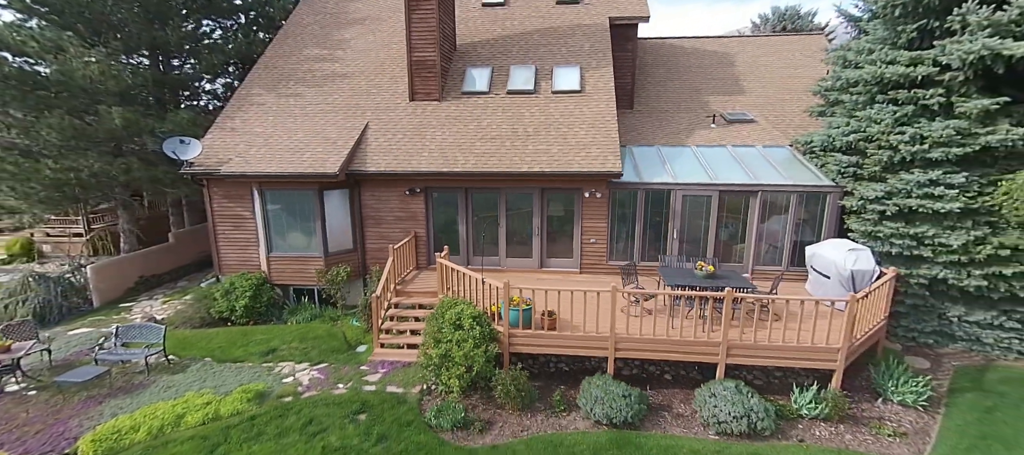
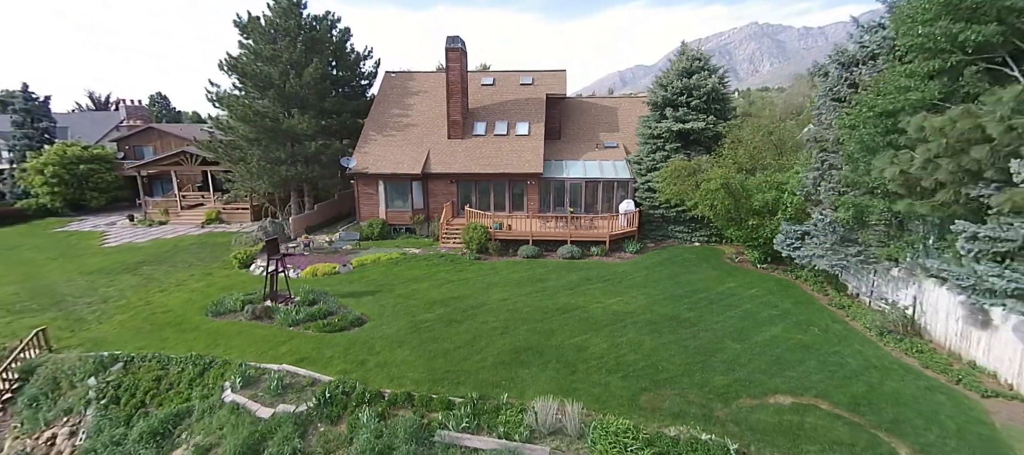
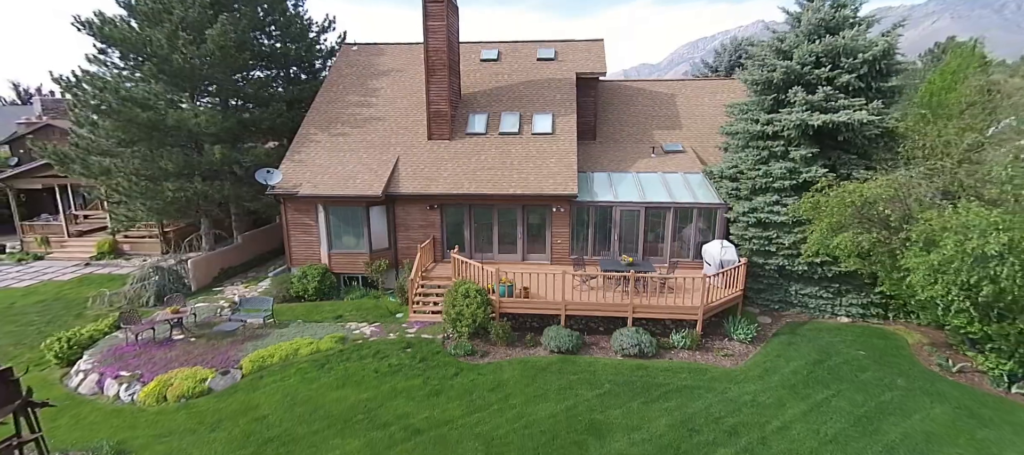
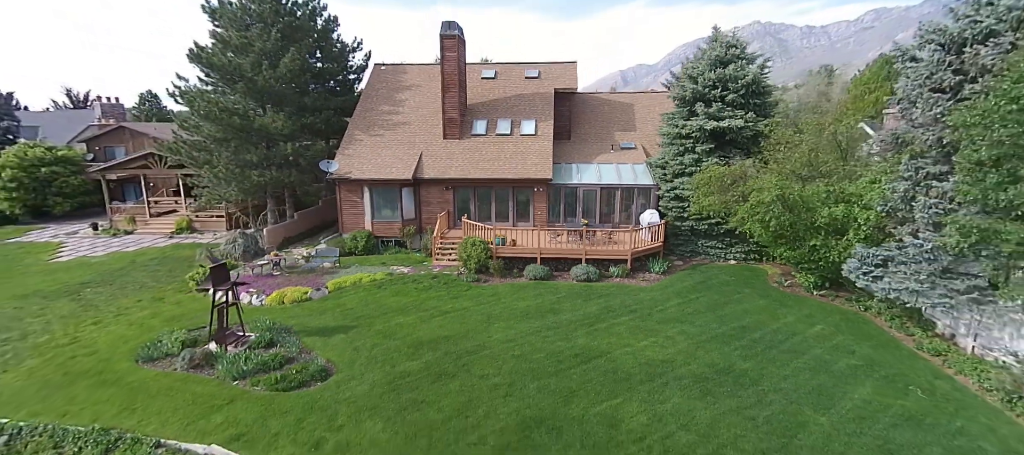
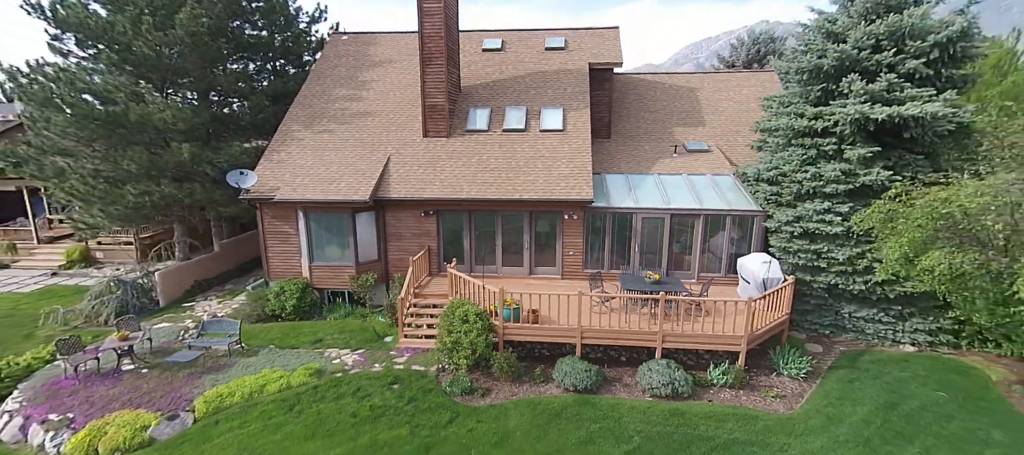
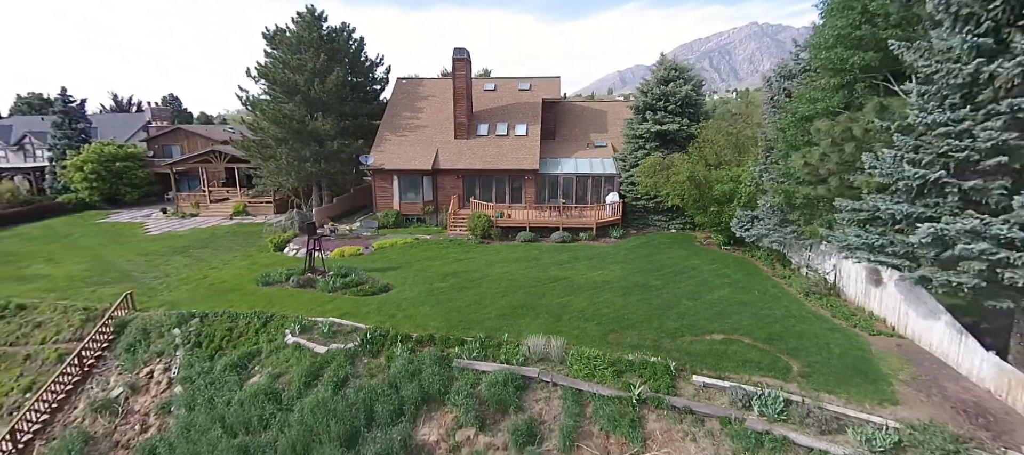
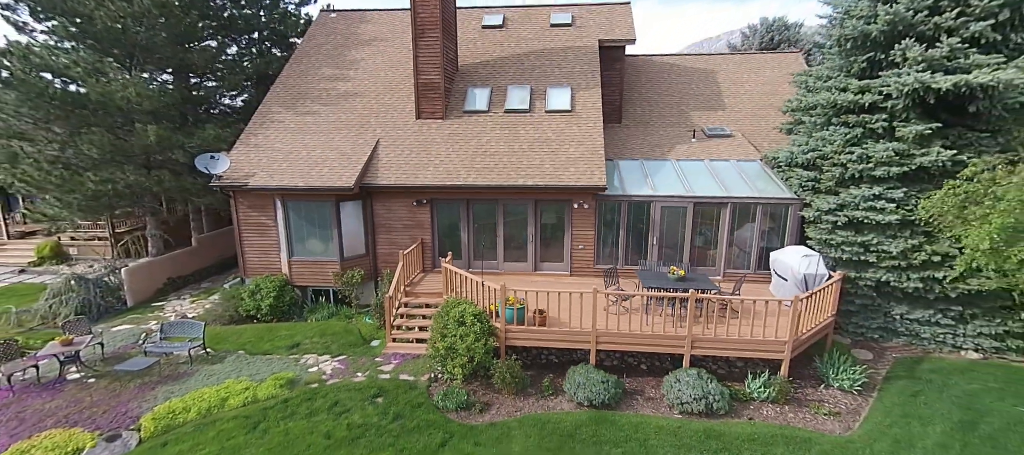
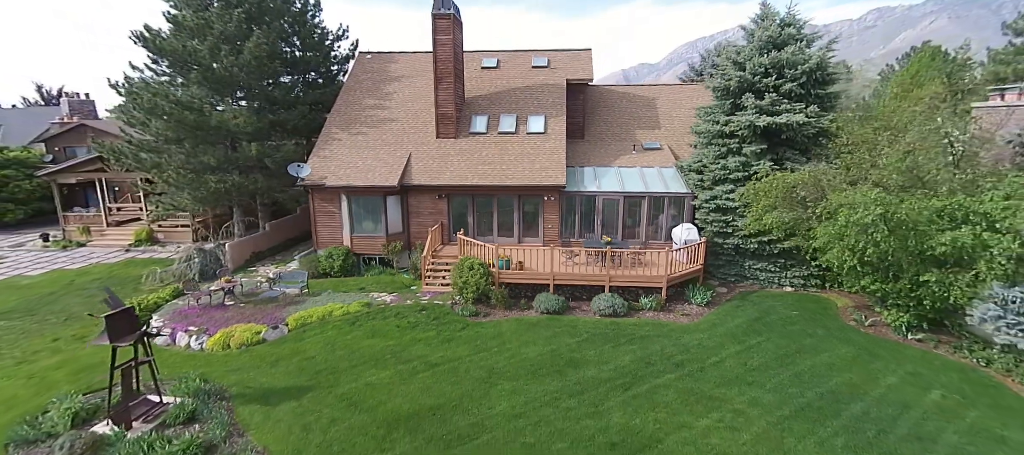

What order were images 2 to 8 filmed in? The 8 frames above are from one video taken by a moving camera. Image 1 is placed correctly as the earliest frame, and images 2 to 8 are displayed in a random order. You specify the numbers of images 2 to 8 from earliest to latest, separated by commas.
7, 5, 3, 8, 4, 2, 6
